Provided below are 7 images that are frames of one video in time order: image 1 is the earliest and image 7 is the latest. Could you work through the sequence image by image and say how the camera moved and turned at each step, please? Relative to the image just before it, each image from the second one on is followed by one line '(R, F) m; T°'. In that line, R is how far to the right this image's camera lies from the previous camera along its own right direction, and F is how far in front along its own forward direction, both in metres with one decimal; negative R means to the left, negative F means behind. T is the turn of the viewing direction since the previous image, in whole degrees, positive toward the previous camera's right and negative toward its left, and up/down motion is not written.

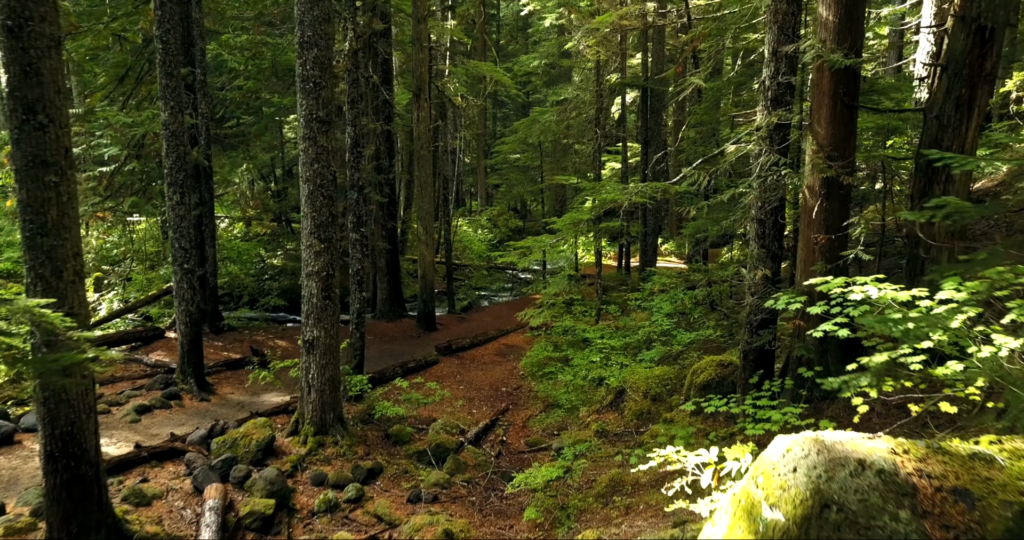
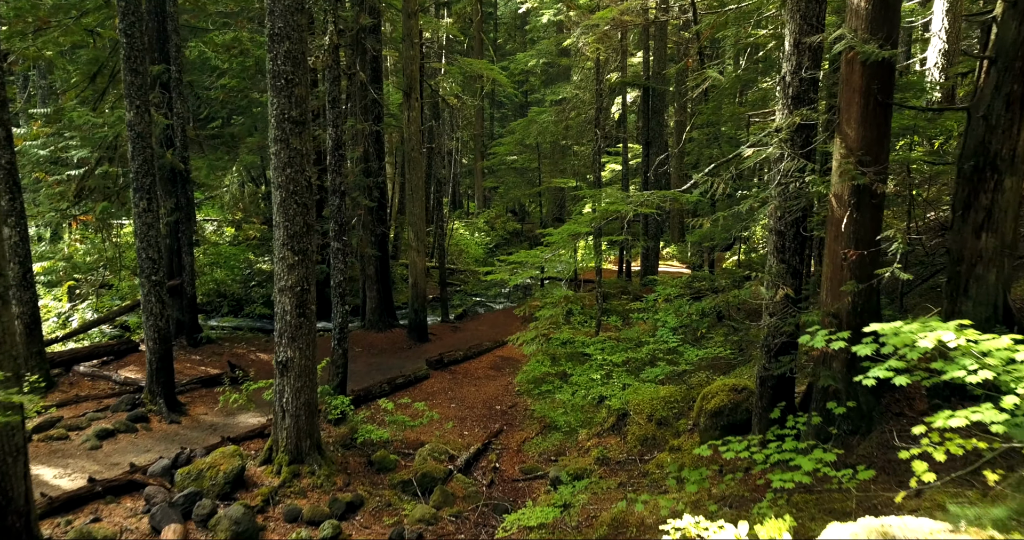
(+0.1, +0.7) m; 0°
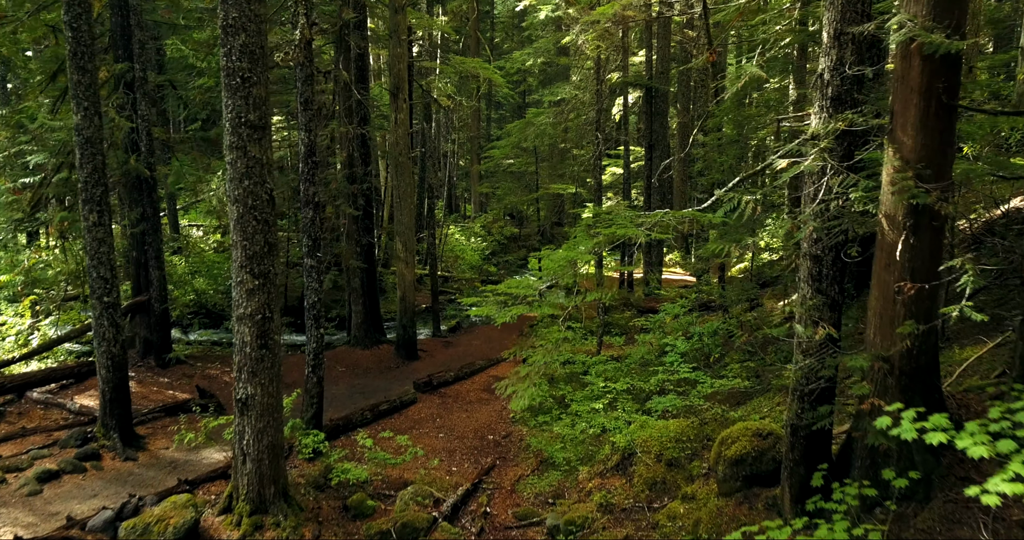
(+0.1, +0.9) m; 0°
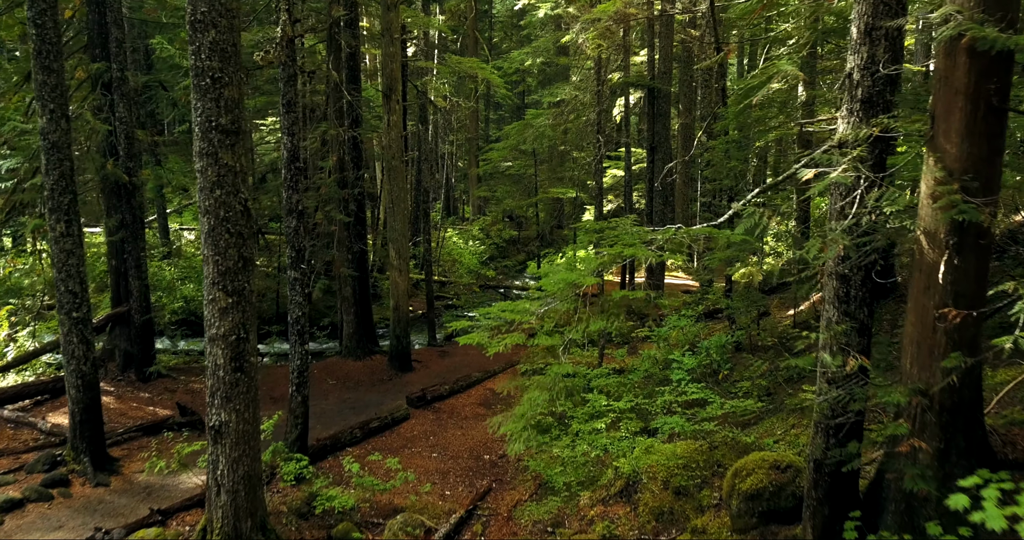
(0.0, +0.5) m; 0°
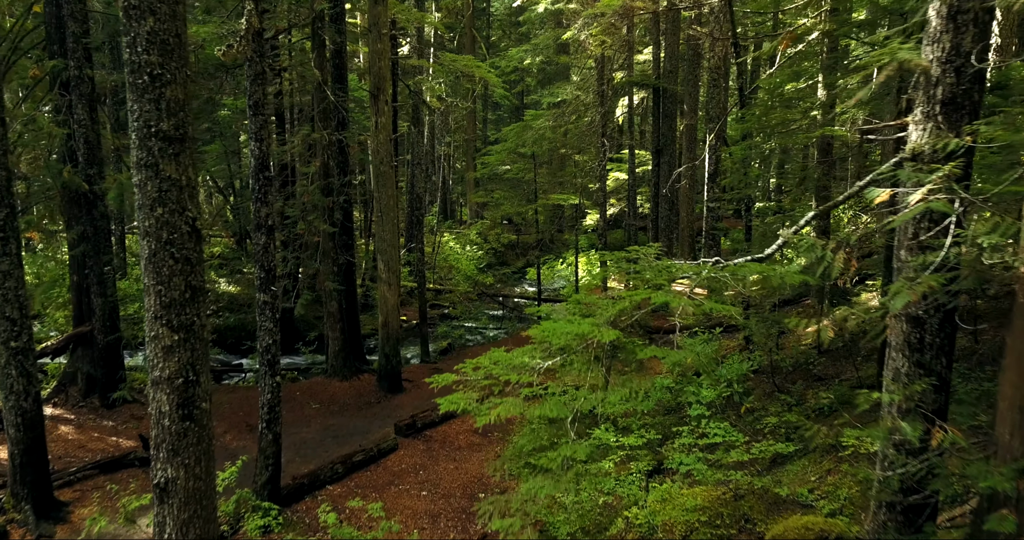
(0.0, +0.8) m; 0°
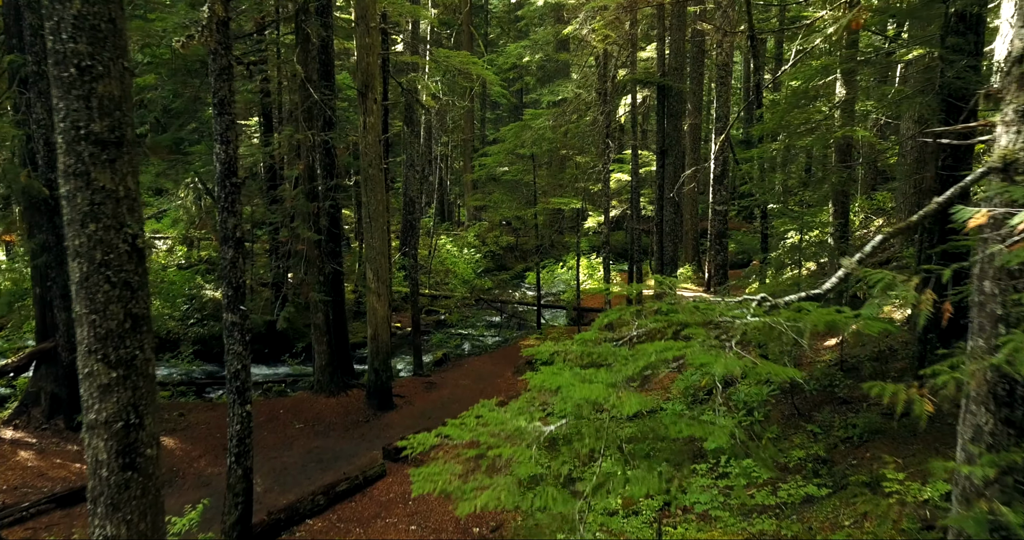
(0.0, +0.7) m; 0°
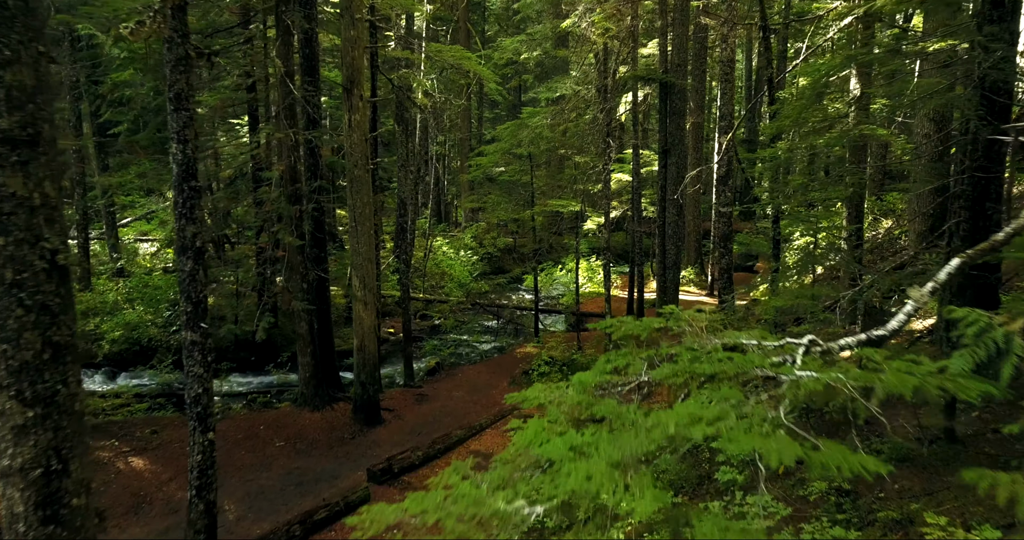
(+0.1, +0.6) m; 0°
